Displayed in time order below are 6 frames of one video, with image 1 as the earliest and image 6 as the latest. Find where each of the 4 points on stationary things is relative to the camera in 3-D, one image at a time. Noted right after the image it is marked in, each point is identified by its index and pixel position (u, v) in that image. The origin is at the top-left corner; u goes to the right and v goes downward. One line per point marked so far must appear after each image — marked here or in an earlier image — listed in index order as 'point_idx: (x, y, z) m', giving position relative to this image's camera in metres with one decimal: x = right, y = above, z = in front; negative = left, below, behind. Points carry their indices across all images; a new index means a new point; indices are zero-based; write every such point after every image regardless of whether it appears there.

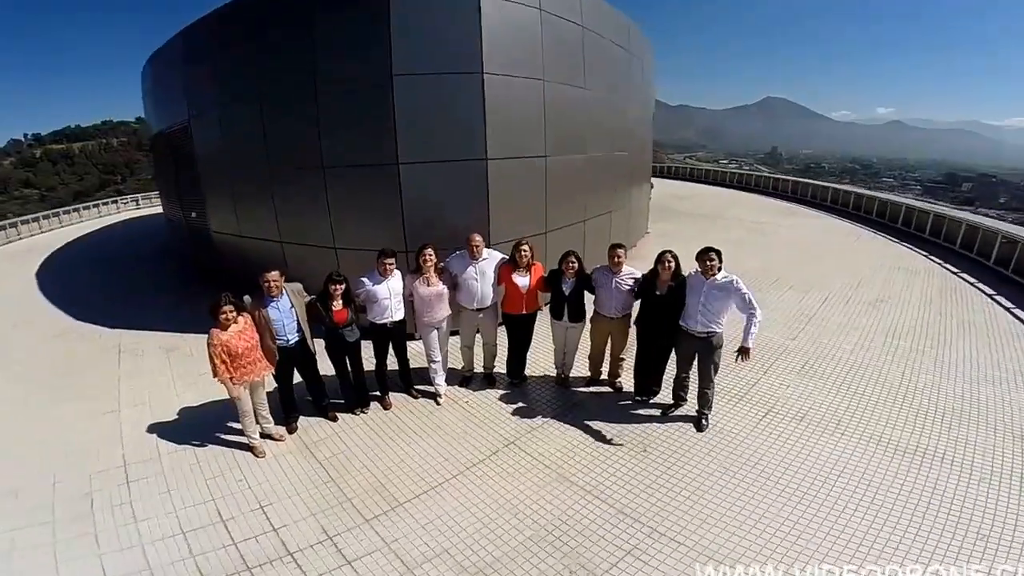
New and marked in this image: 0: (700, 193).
0: (+8.1, +4.1, +20.0) m
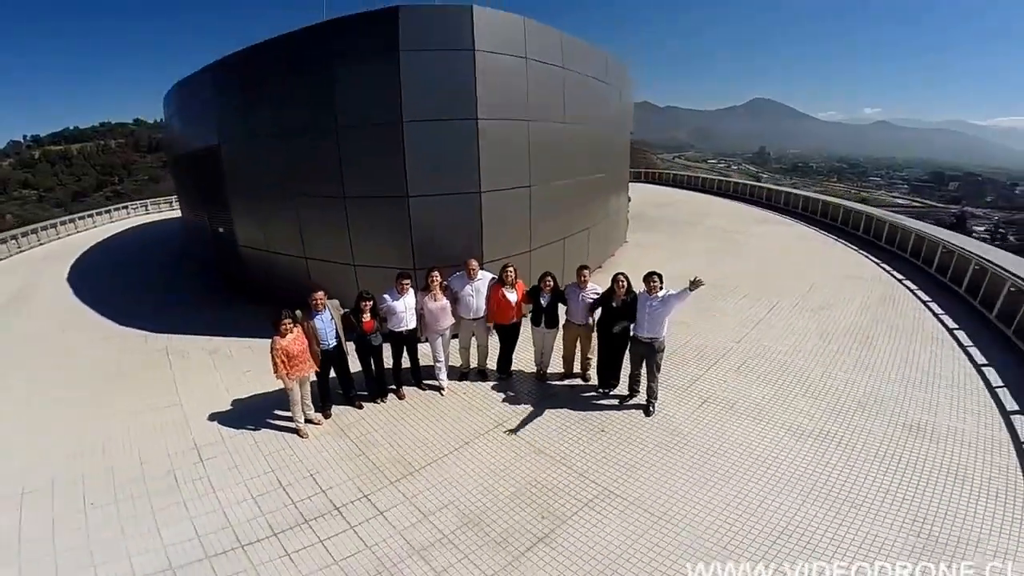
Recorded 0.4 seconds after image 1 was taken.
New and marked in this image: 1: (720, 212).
0: (+7.8, +4.0, +21.1) m
1: (+8.3, +3.0, +18.5) m
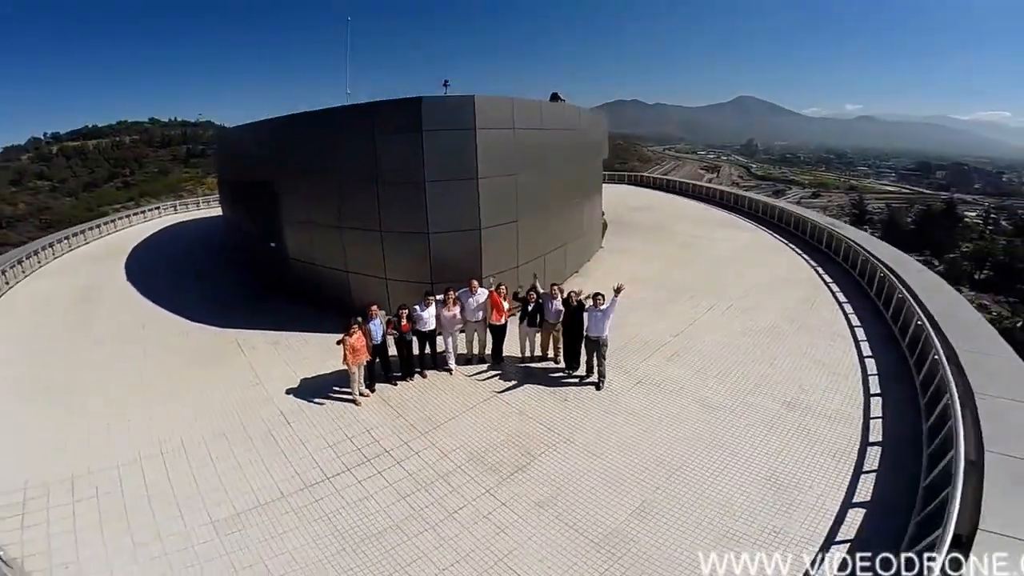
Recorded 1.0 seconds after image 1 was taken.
0: (+7.5, +4.1, +23.2) m
1: (+8.1, +3.1, +20.6) m
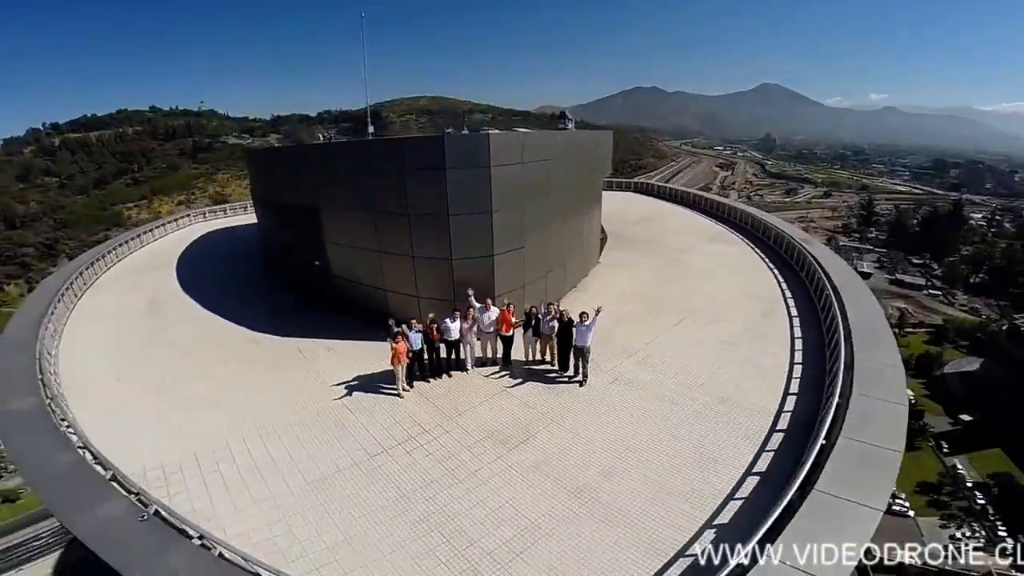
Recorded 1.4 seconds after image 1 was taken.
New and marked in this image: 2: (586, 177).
0: (+7.9, +4.0, +25.3) m
1: (+8.4, +2.9, +22.7) m
2: (+2.5, +3.5, +15.5) m
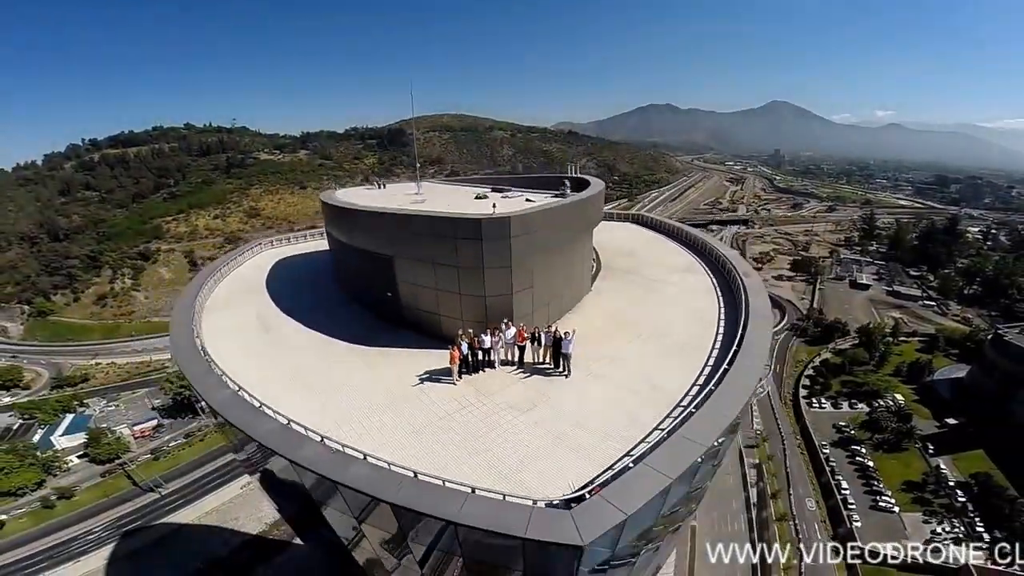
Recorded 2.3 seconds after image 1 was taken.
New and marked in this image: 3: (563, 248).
0: (+8.7, +3.1, +28.4) m
1: (+9.2, +2.1, +25.7) m
2: (+3.1, +2.9, +18.6) m
3: (+1.8, +1.7, +16.5) m
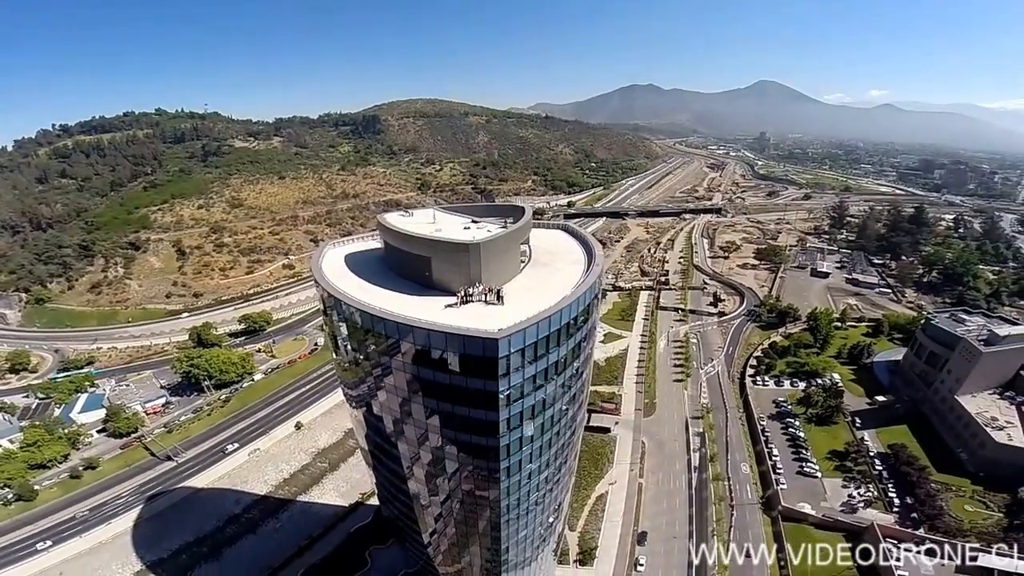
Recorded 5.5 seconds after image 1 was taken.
0: (+6.0, +3.6, +31.0) m
1: (+6.5, +2.5, +28.4) m
2: (+0.4, +3.0, +21.2) m
3: (-0.9, +1.7, +19.2) m
